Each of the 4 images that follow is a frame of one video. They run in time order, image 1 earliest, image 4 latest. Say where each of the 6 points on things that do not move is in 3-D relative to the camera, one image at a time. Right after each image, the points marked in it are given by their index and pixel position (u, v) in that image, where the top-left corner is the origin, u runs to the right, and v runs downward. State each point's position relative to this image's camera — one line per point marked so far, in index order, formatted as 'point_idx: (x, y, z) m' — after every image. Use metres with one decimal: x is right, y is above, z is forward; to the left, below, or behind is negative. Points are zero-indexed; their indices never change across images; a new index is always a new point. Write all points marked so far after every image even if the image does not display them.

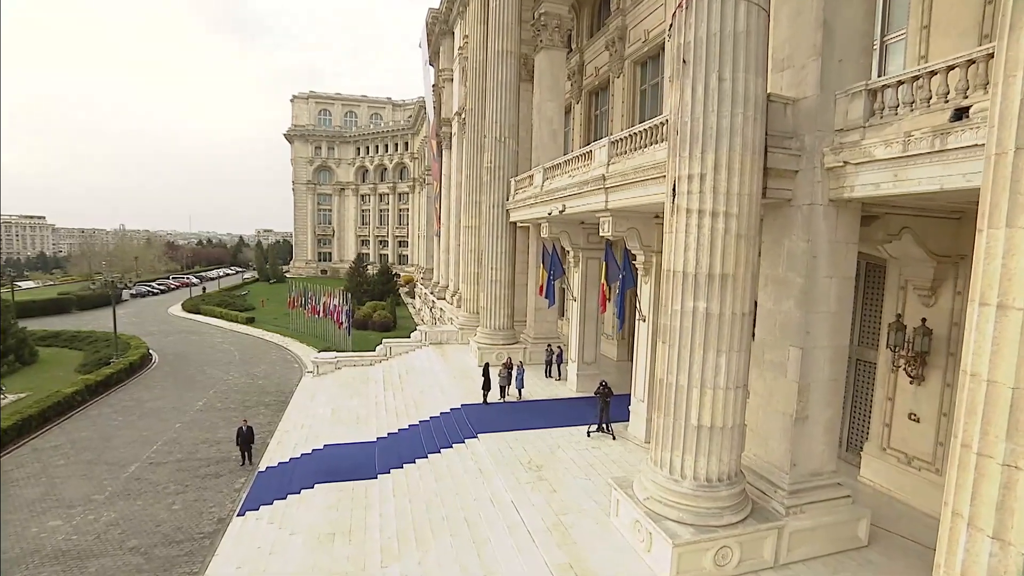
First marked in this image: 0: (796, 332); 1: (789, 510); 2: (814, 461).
0: (+4.6, -0.7, +9.0) m
1: (+4.4, -3.5, +8.8) m
2: (+4.9, -2.8, +9.1) m
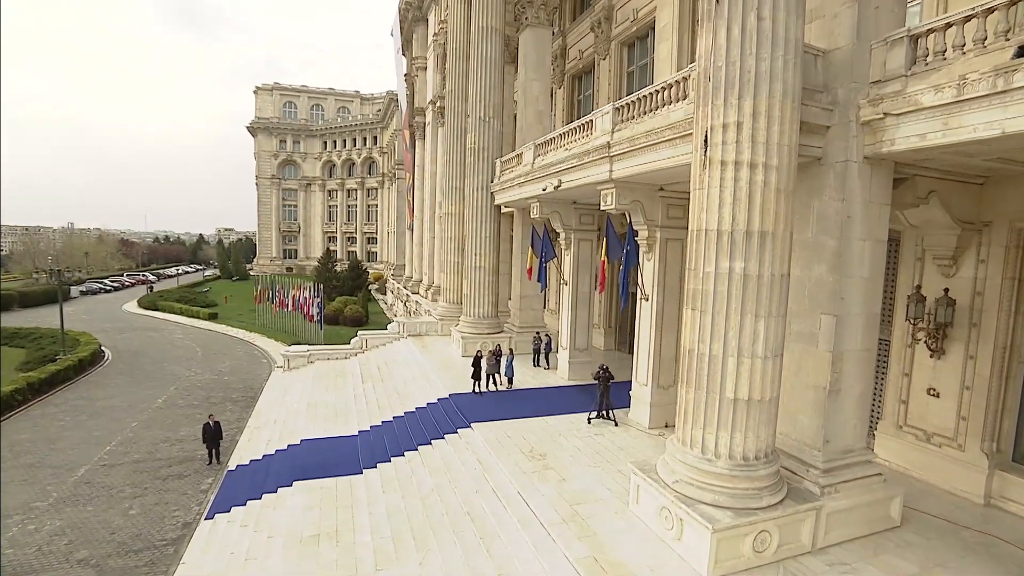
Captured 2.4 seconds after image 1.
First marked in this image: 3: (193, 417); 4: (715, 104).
0: (+4.8, -0.2, +8.4) m
1: (+4.6, -3.0, +8.2) m
2: (+5.1, -2.3, +8.5) m
3: (-10.5, -4.2, +18.4) m
4: (+2.8, +2.5, +7.6) m
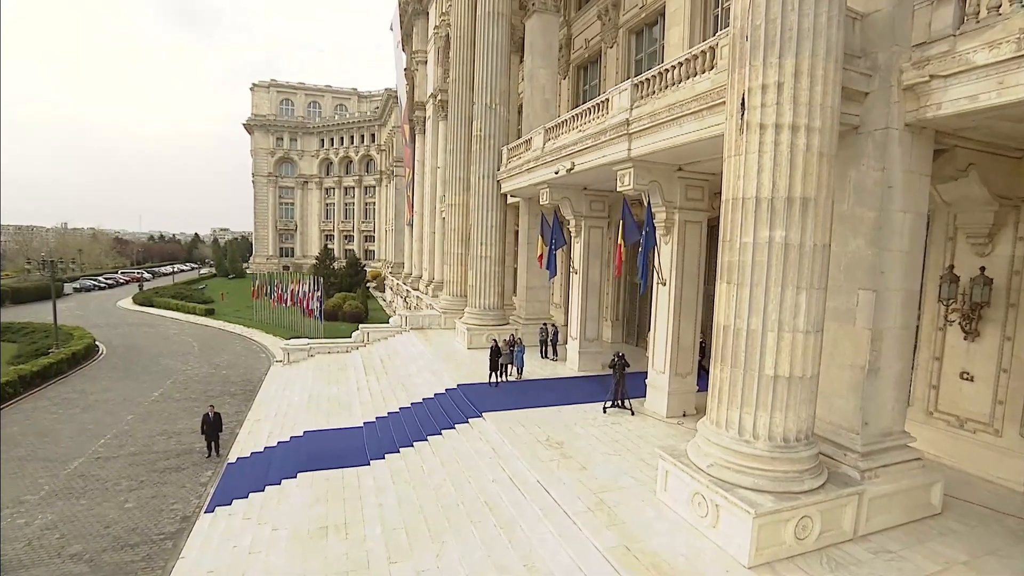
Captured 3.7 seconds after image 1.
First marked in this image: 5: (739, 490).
0: (+5.1, +0.2, +8.0) m
1: (+4.9, -2.6, +7.8) m
2: (+5.4, -1.9, +8.1) m
3: (-10.3, -3.9, +17.8) m
4: (+3.1, +2.9, +7.2) m
5: (+2.9, -2.6, +7.1) m
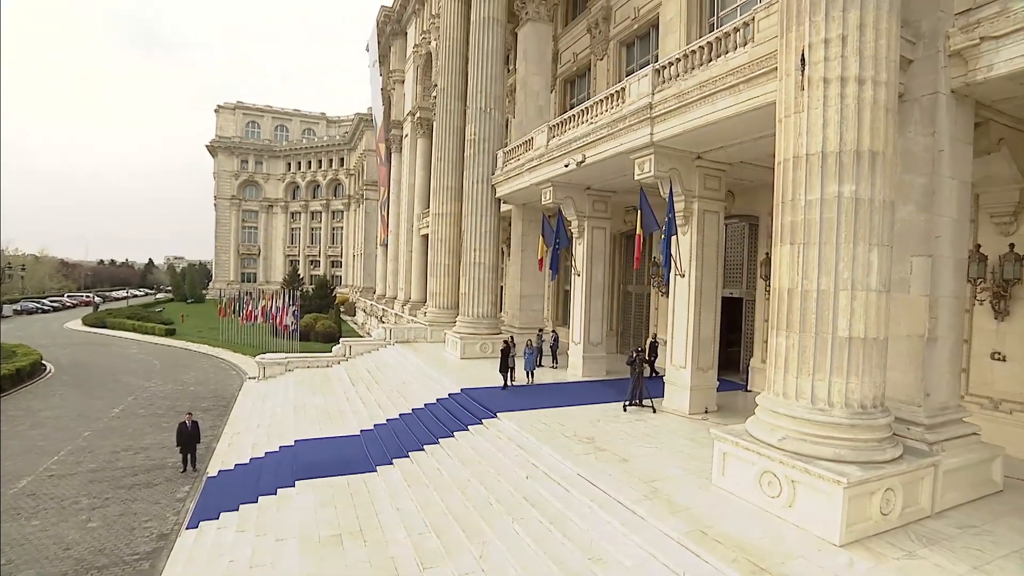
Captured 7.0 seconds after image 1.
0: (+5.7, +0.7, +7.8) m
1: (+5.6, -2.1, +7.4) m
2: (+6.1, -1.5, +7.8) m
3: (-10.3, -4.0, +16.2) m
4: (+3.8, +3.4, +7.0) m
5: (+3.6, -2.0, +6.5) m
